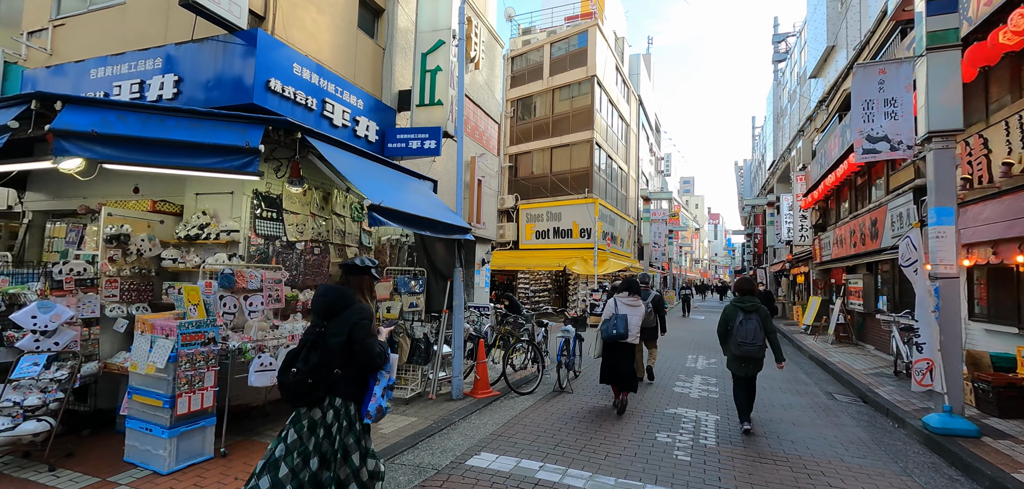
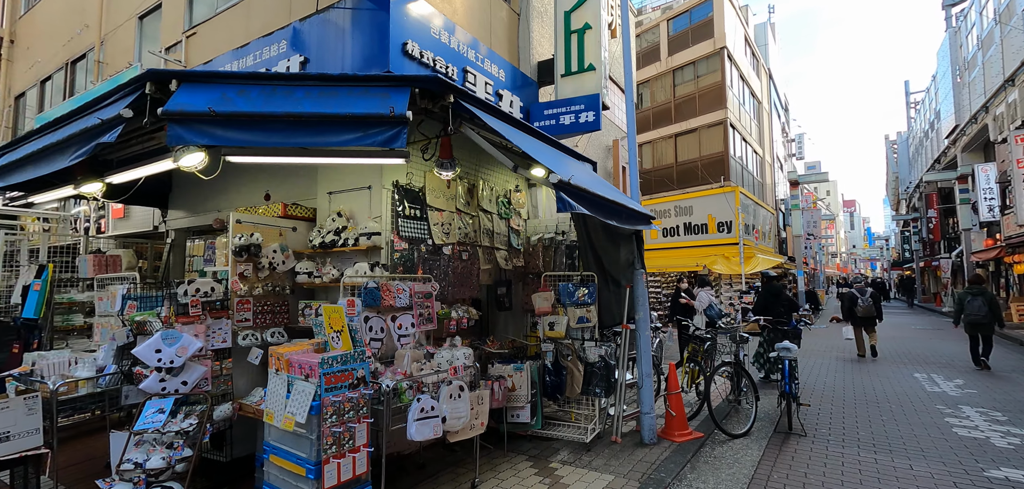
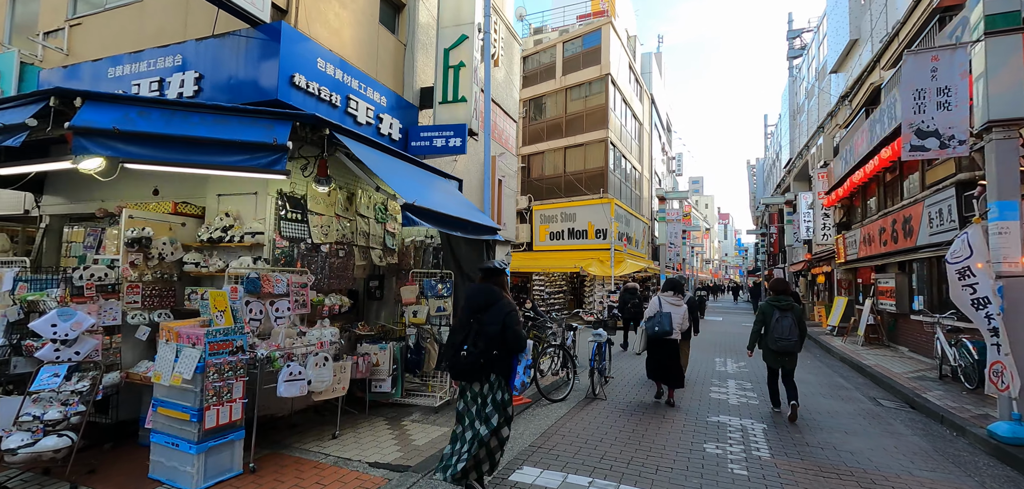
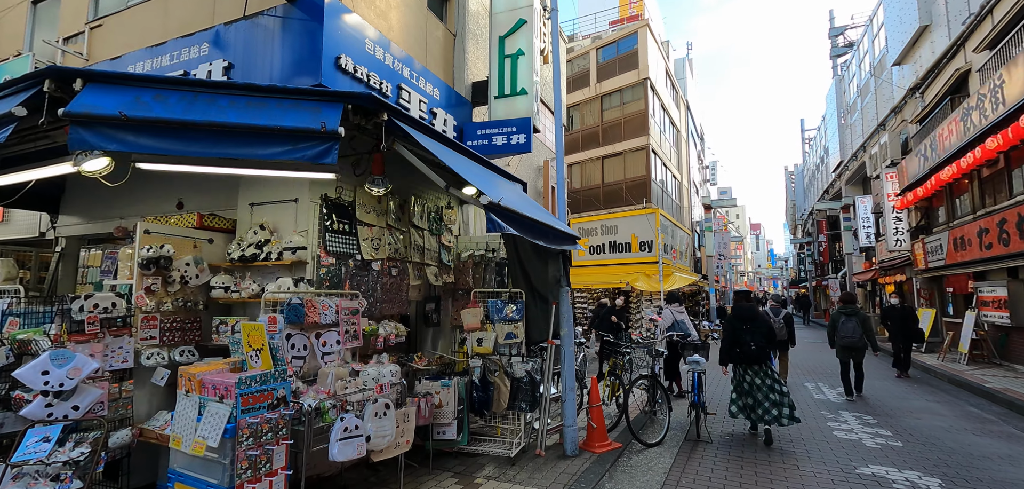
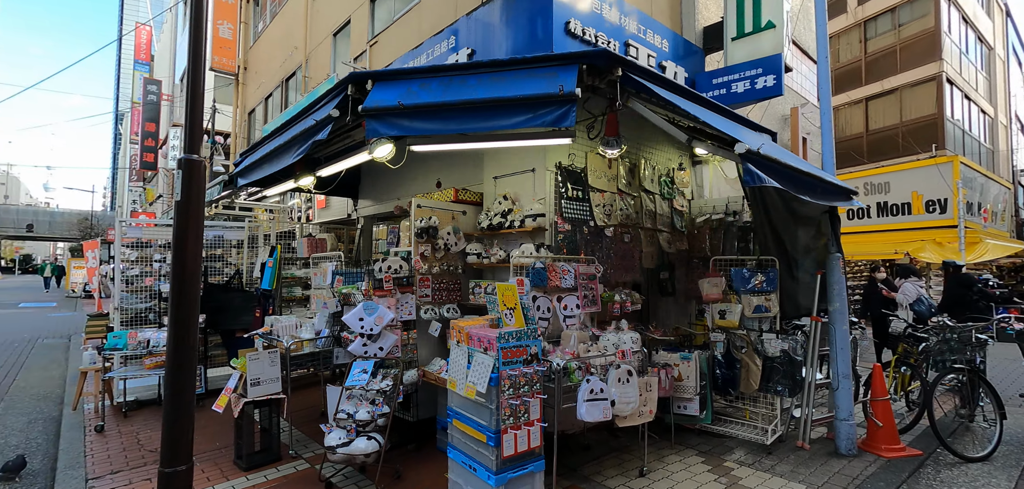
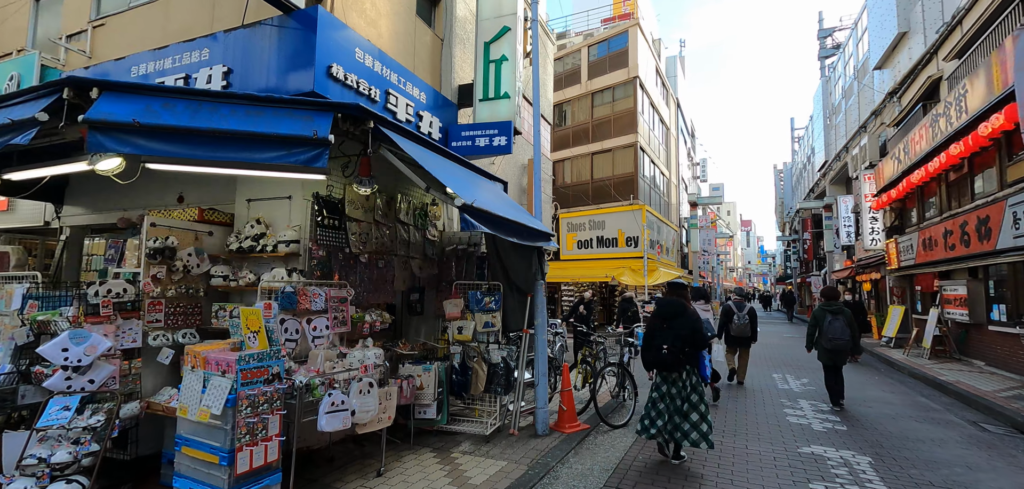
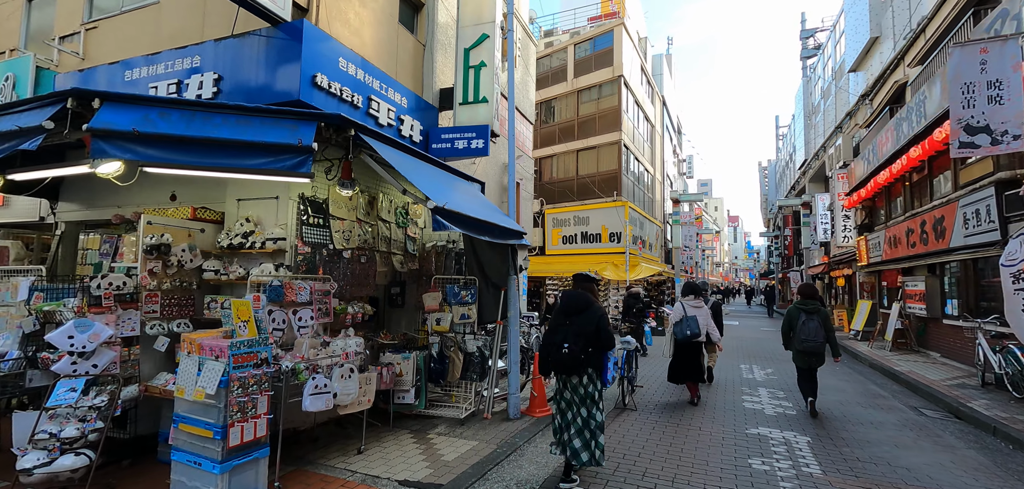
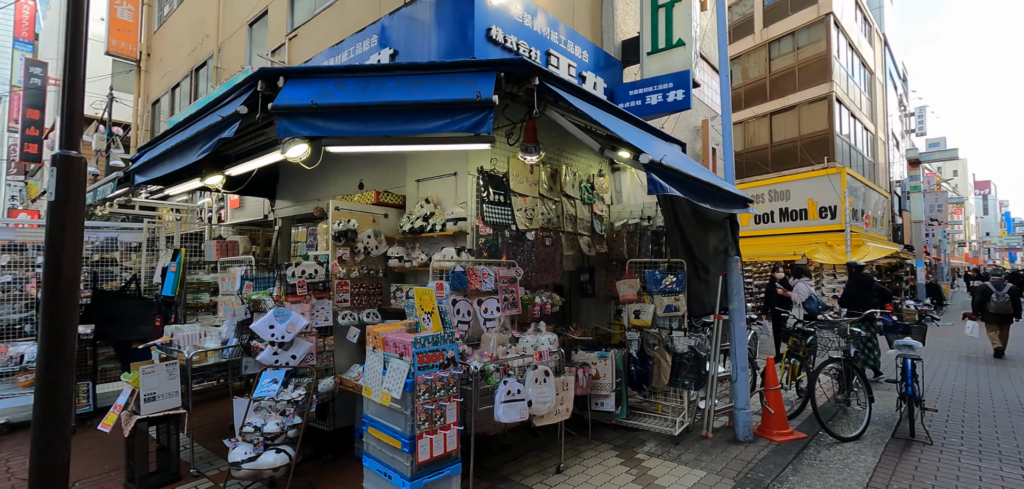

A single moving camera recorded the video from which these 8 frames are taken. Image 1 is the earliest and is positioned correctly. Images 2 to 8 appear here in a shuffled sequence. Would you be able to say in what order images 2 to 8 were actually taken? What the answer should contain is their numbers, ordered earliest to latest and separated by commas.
3, 7, 6, 4, 2, 8, 5
